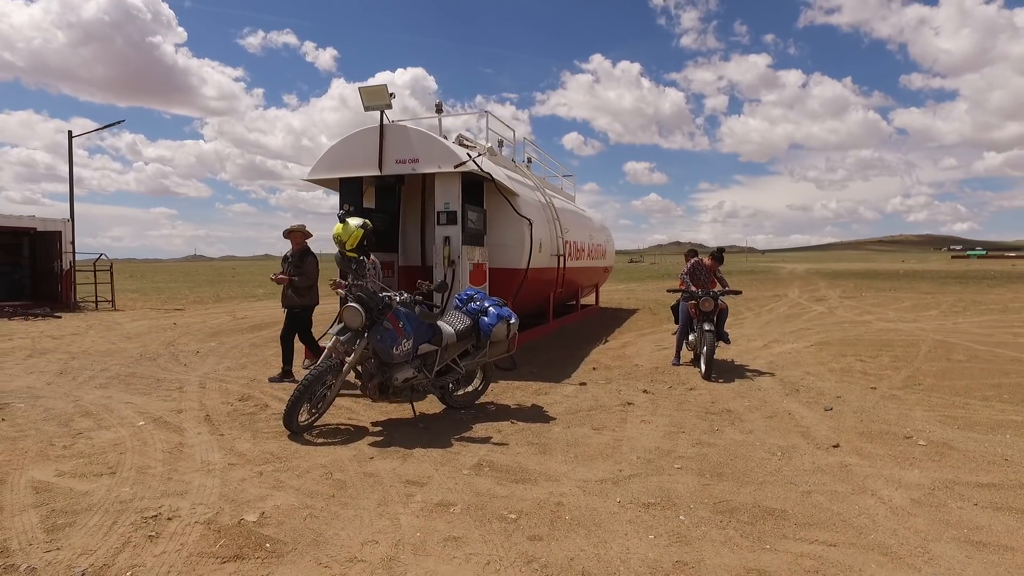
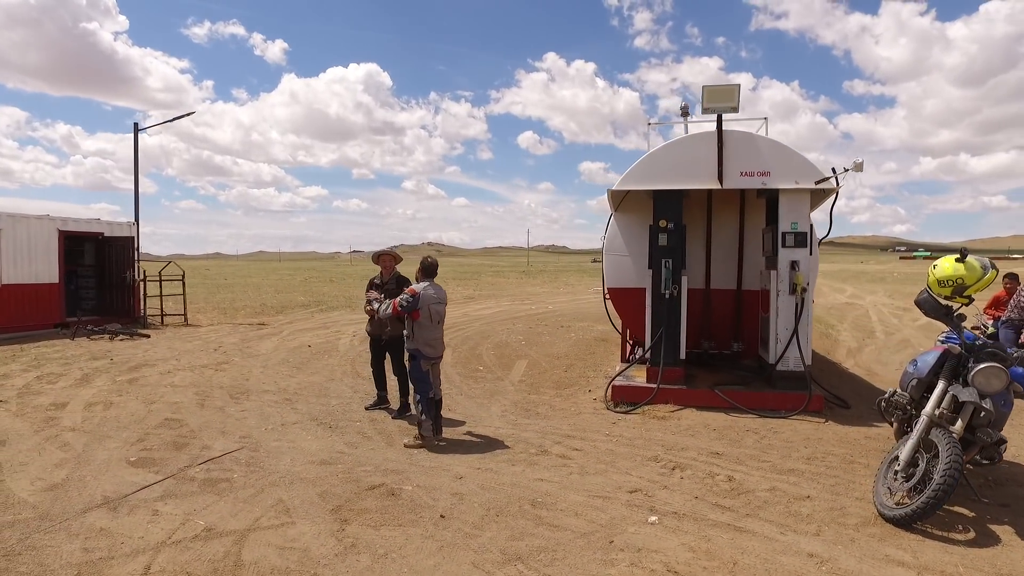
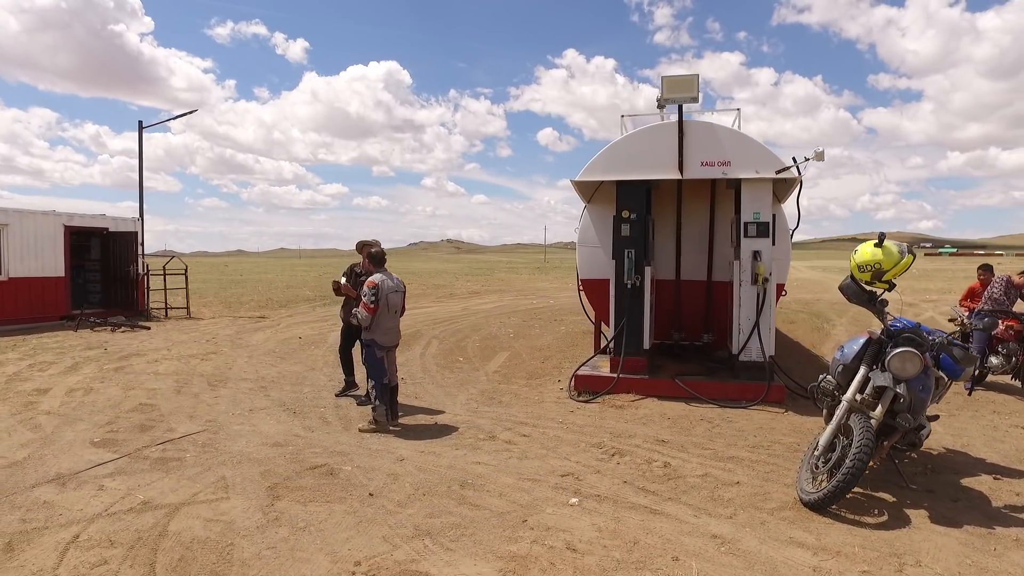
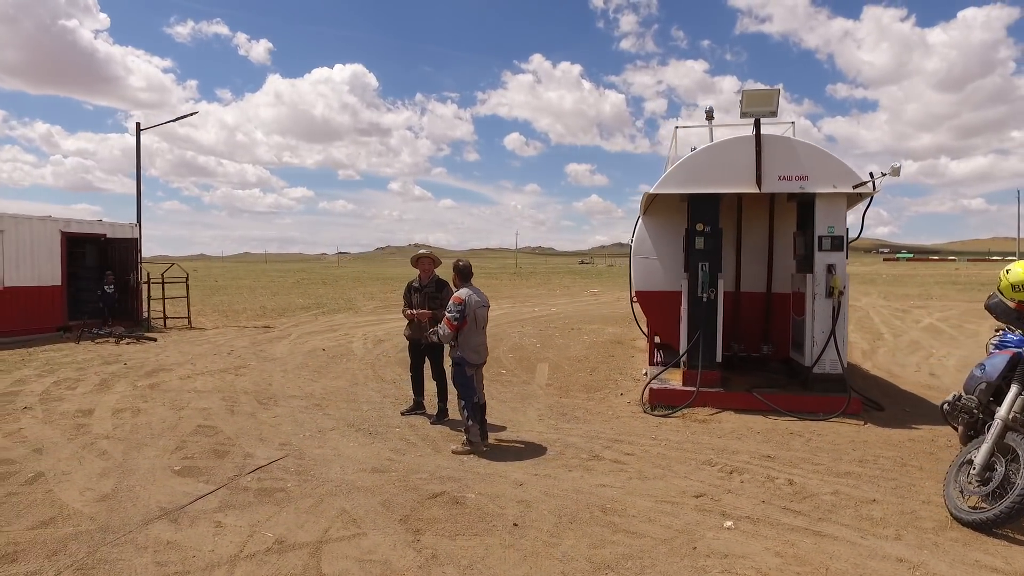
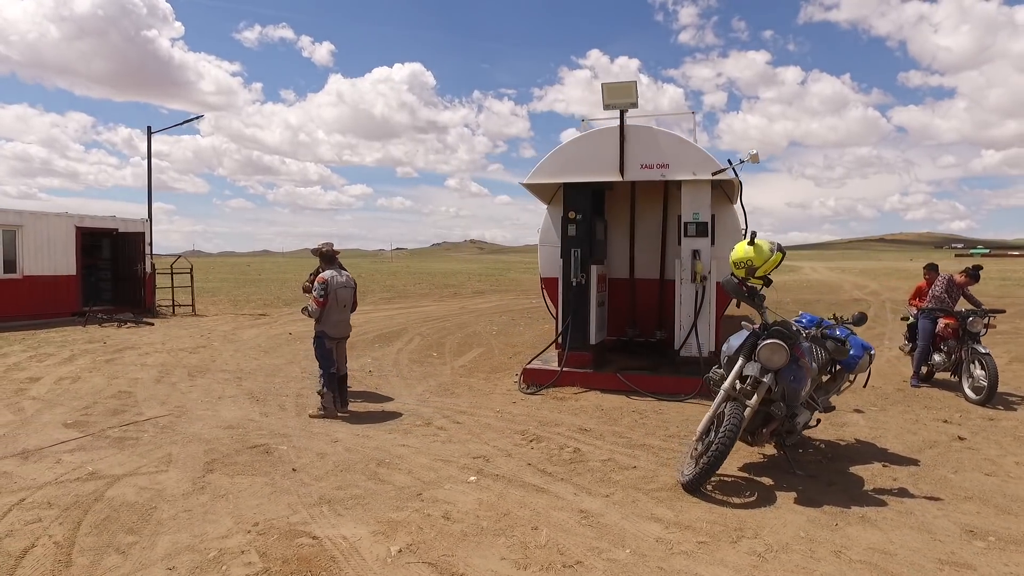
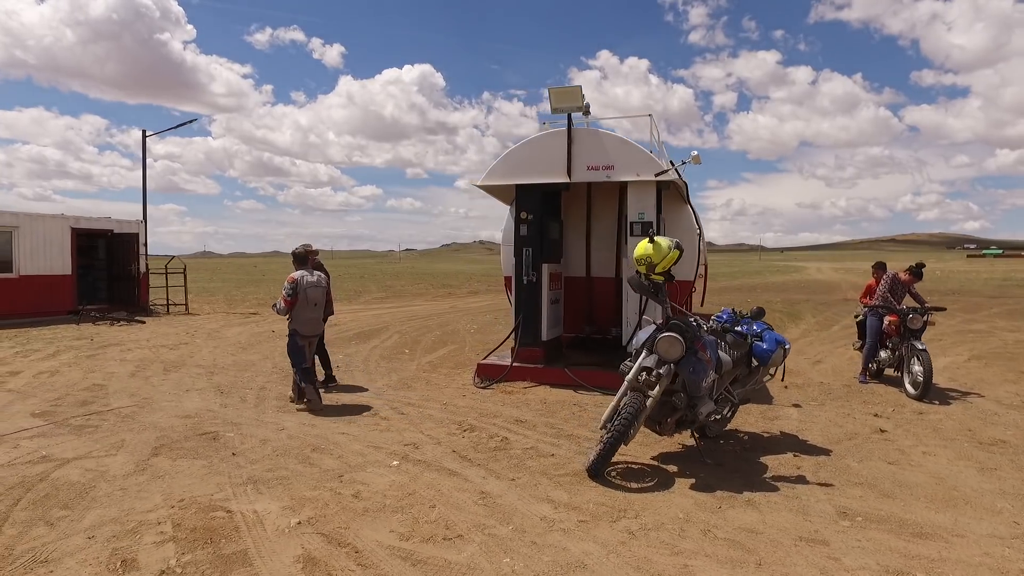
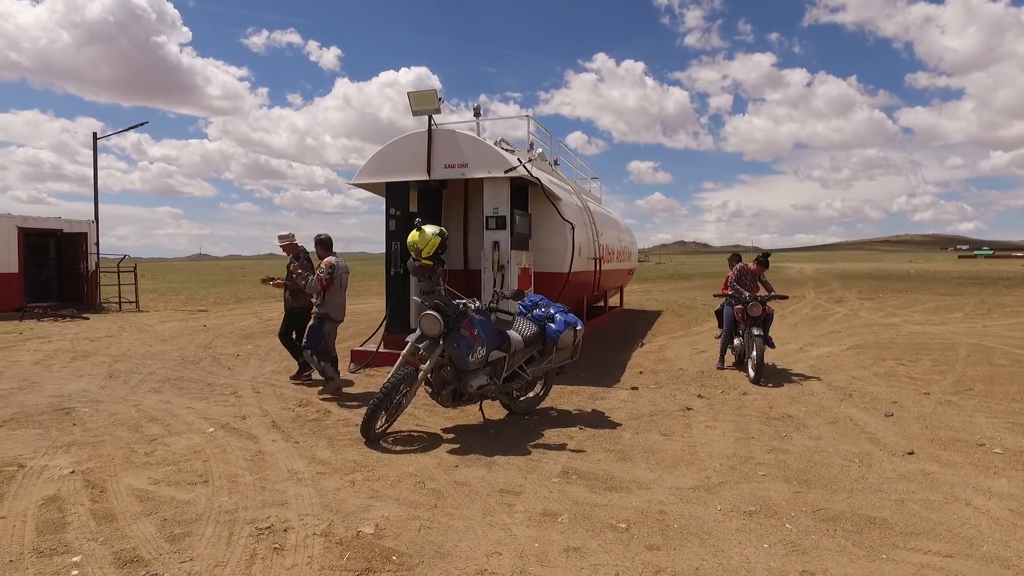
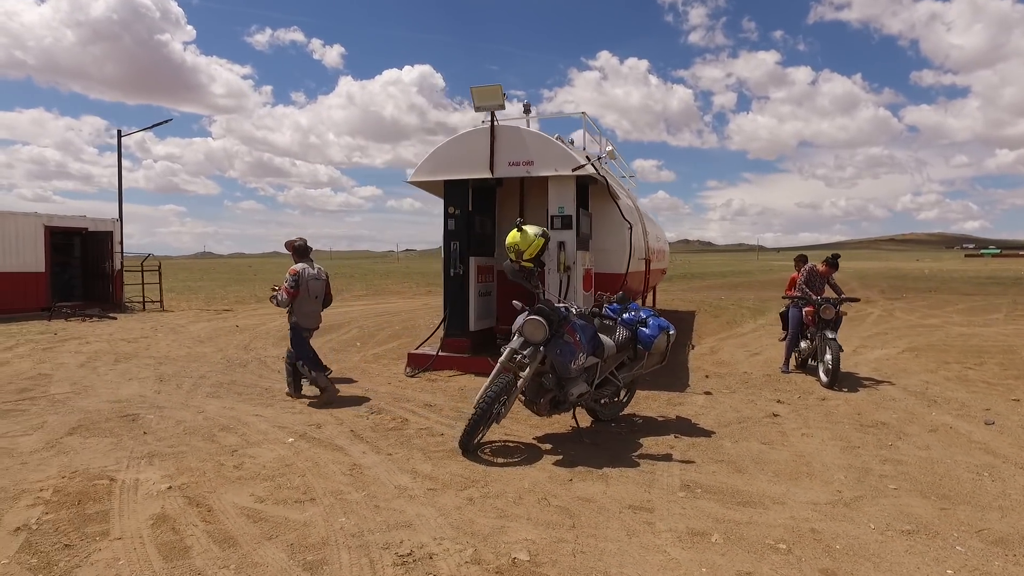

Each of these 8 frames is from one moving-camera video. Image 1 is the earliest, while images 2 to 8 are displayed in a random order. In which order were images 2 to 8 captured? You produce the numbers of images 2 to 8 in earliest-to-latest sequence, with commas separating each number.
7, 8, 6, 5, 3, 2, 4
